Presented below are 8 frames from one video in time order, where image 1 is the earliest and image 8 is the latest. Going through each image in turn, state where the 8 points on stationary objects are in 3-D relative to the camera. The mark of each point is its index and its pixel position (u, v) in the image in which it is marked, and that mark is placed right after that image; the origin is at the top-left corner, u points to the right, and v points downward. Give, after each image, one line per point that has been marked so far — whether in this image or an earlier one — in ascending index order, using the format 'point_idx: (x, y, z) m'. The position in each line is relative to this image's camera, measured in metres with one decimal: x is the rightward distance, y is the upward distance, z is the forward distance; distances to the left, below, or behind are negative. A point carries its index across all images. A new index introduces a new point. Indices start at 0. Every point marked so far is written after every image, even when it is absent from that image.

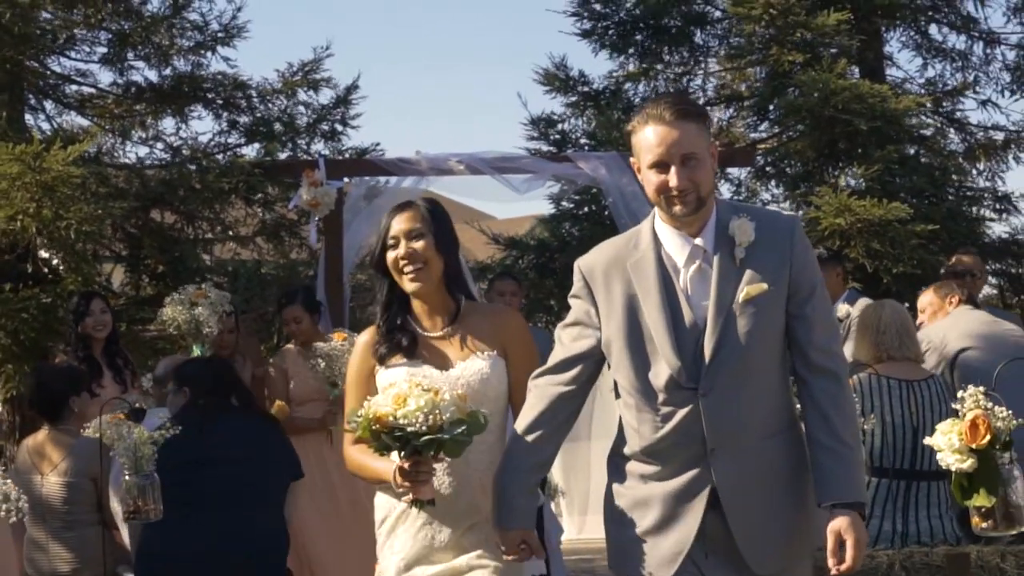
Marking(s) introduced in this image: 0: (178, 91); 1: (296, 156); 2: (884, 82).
0: (-2.7, +1.6, +11.4) m
1: (-1.8, +1.0, +11.3) m
2: (+3.2, +1.8, +12.4) m
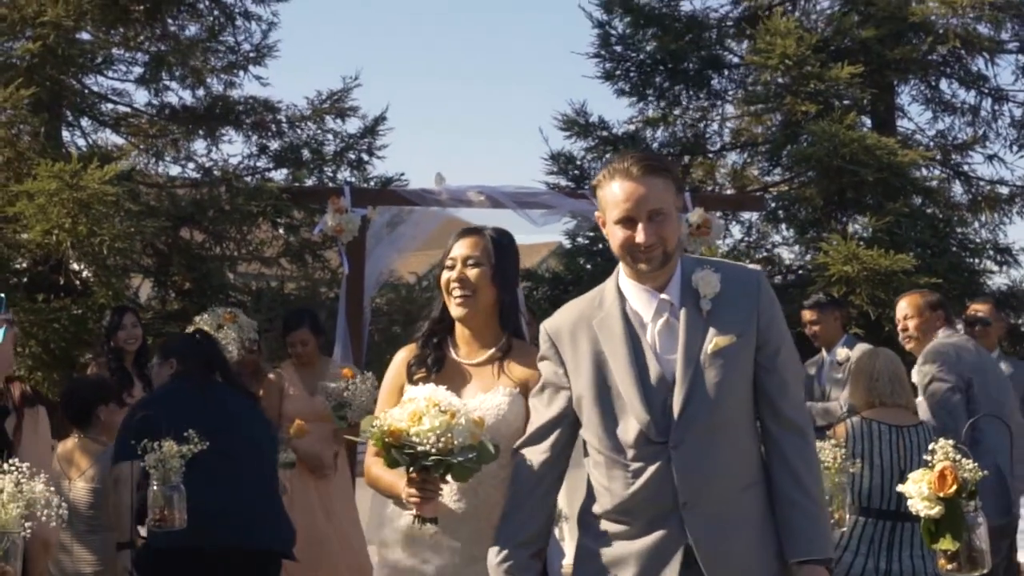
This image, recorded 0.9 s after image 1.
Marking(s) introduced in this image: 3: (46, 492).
0: (-2.5, +1.4, +11.7) m
1: (-1.6, +0.9, +11.7) m
2: (+3.4, +1.4, +12.7) m
3: (-1.4, -0.6, +4.1) m
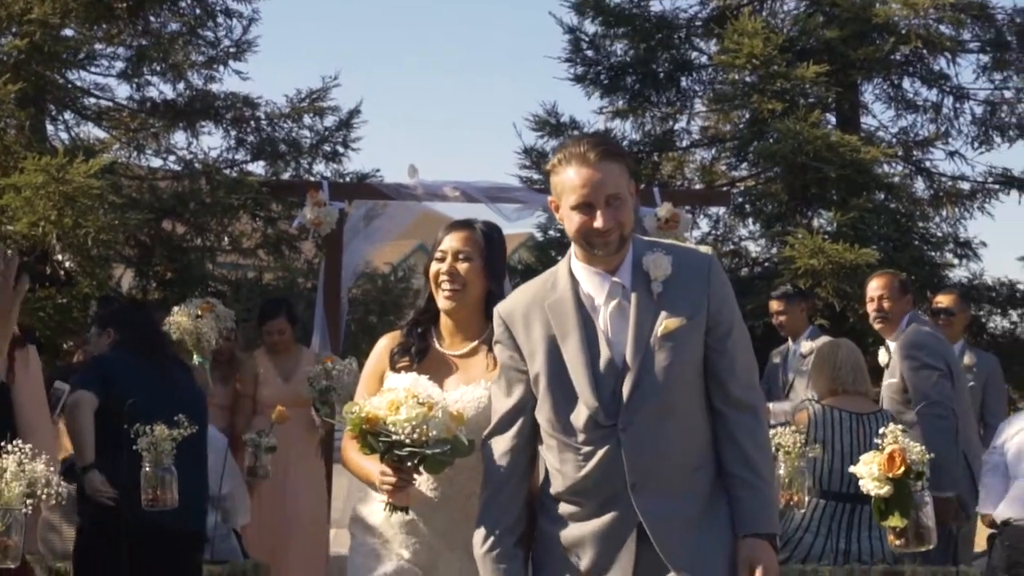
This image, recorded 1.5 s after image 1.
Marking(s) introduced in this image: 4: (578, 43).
0: (-2.7, +1.5, +11.9) m
1: (-1.8, +0.9, +11.9) m
2: (+3.2, +1.4, +13.0) m
3: (-1.4, -0.6, +4.4) m
4: (+0.6, +2.4, +13.4) m
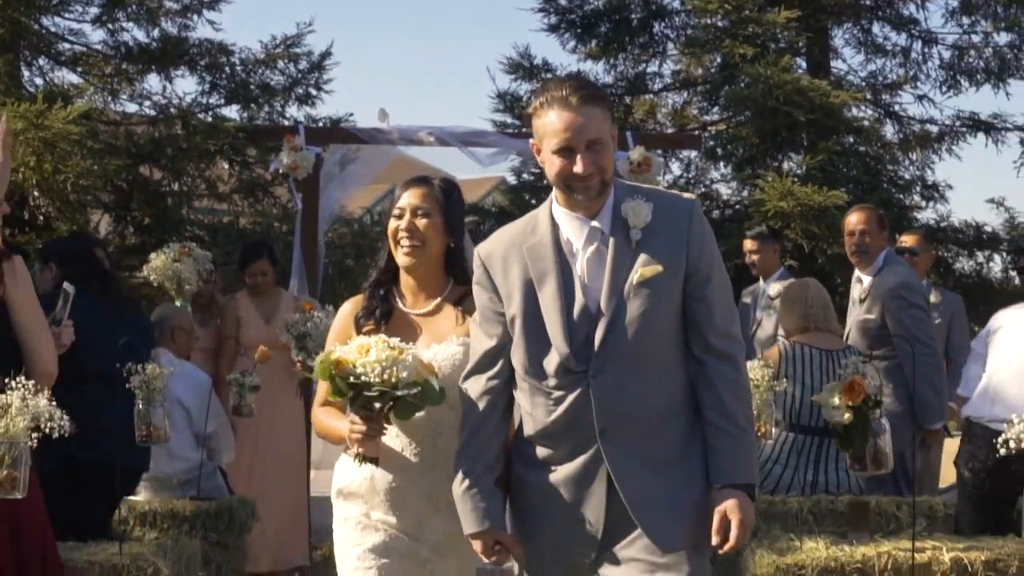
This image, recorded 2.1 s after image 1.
0: (-2.9, +2.0, +12.0) m
1: (-2.0, +1.4, +12.0) m
2: (+2.9, +2.0, +13.2) m
3: (-1.5, -0.4, +4.5) m
4: (+0.4, +2.9, +13.5) m
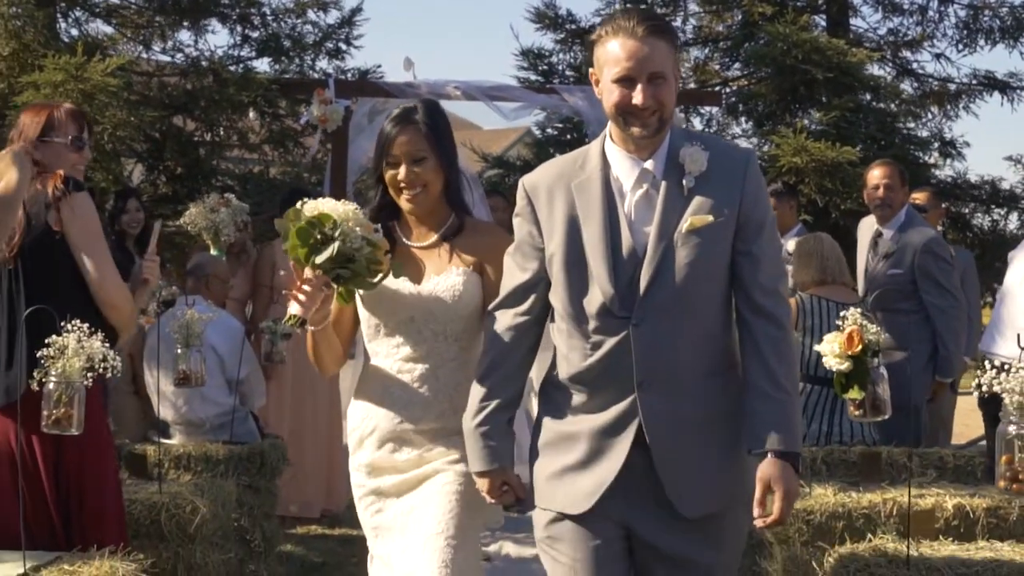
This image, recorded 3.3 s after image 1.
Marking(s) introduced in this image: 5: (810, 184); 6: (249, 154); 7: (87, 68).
0: (-2.7, +2.4, +12.2) m
1: (-1.8, +1.9, +12.2) m
2: (+3.2, +2.4, +13.3) m
3: (-1.4, -0.2, +4.8) m
4: (+0.6, +3.4, +13.6) m
5: (+2.6, +0.9, +12.1) m
6: (-2.2, +1.1, +11.9) m
7: (-3.0, +1.5, +9.9) m
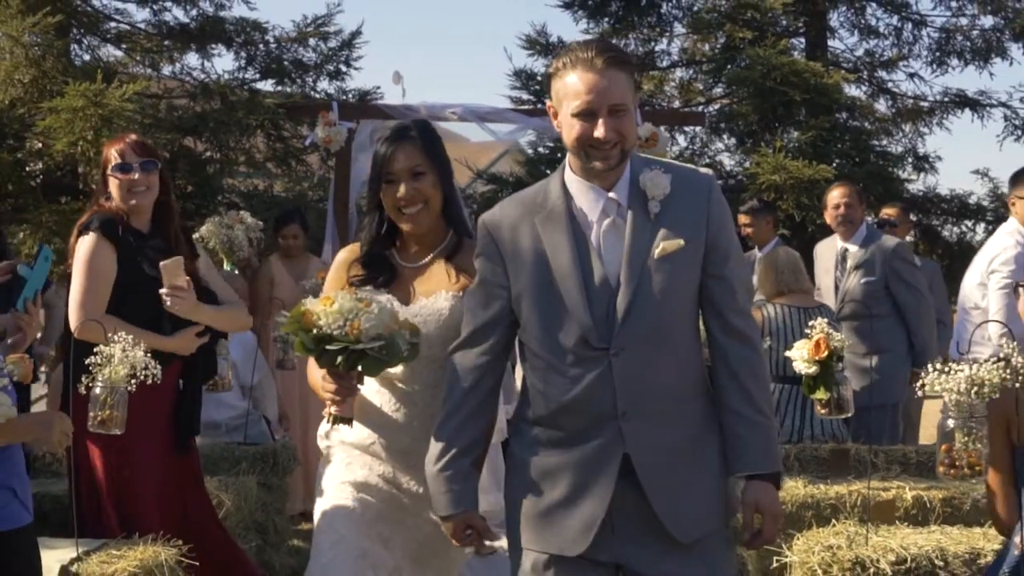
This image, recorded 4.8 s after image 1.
0: (-2.8, +2.3, +12.8) m
1: (-1.9, +1.7, +12.8) m
2: (+3.1, +2.3, +13.9) m
3: (-1.4, -0.3, +5.4) m
4: (+0.6, +3.3, +14.2) m
5: (+2.5, +0.8, +12.7) m
6: (-2.3, +1.0, +12.5) m
7: (-3.0, +1.4, +10.4) m
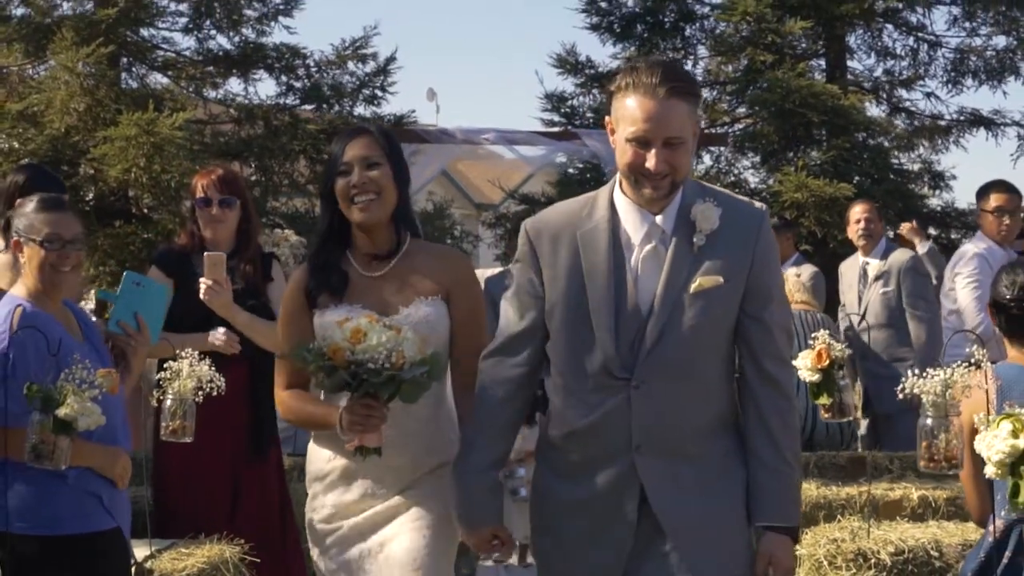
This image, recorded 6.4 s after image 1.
0: (-2.5, +2.2, +13.4) m
1: (-1.6, +1.6, +13.3) m
2: (+3.4, +2.2, +14.4) m
3: (-1.3, -0.3, +5.9) m
4: (+0.9, +3.1, +14.7) m
5: (+2.8, +0.7, +13.1) m
6: (-2.0, +0.9, +13.0) m
7: (-2.8, +1.3, +11.0) m
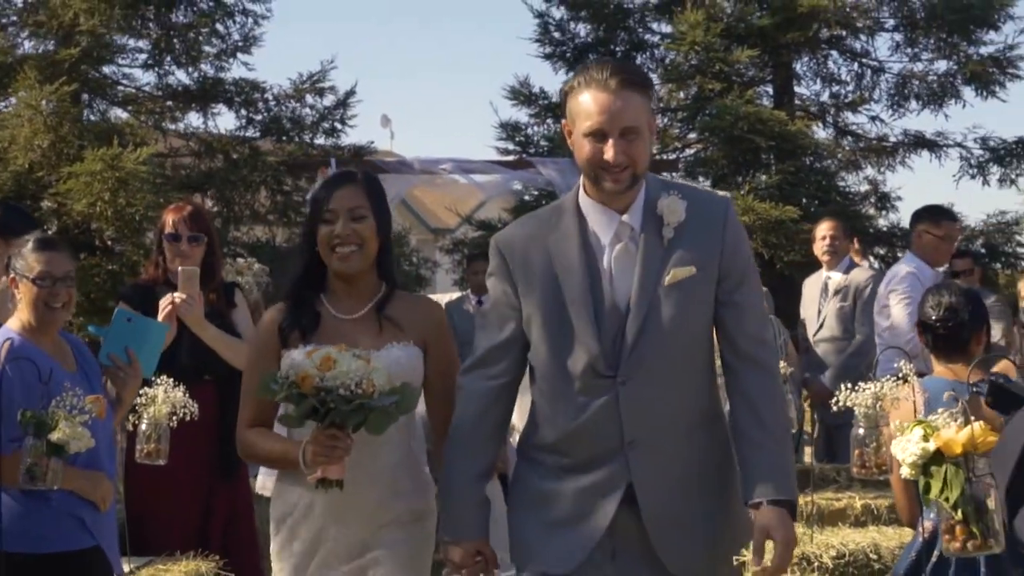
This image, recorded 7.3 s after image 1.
0: (-2.9, +1.9, +13.6) m
1: (-2.0, +1.3, +13.6) m
2: (+2.9, +2.0, +14.8) m
3: (-1.4, -0.5, +6.1) m
4: (+0.4, +2.9, +15.1) m
5: (+2.4, +0.5, +13.5) m
6: (-2.4, +0.6, +13.3) m
7: (-3.1, +1.1, +11.2) m
